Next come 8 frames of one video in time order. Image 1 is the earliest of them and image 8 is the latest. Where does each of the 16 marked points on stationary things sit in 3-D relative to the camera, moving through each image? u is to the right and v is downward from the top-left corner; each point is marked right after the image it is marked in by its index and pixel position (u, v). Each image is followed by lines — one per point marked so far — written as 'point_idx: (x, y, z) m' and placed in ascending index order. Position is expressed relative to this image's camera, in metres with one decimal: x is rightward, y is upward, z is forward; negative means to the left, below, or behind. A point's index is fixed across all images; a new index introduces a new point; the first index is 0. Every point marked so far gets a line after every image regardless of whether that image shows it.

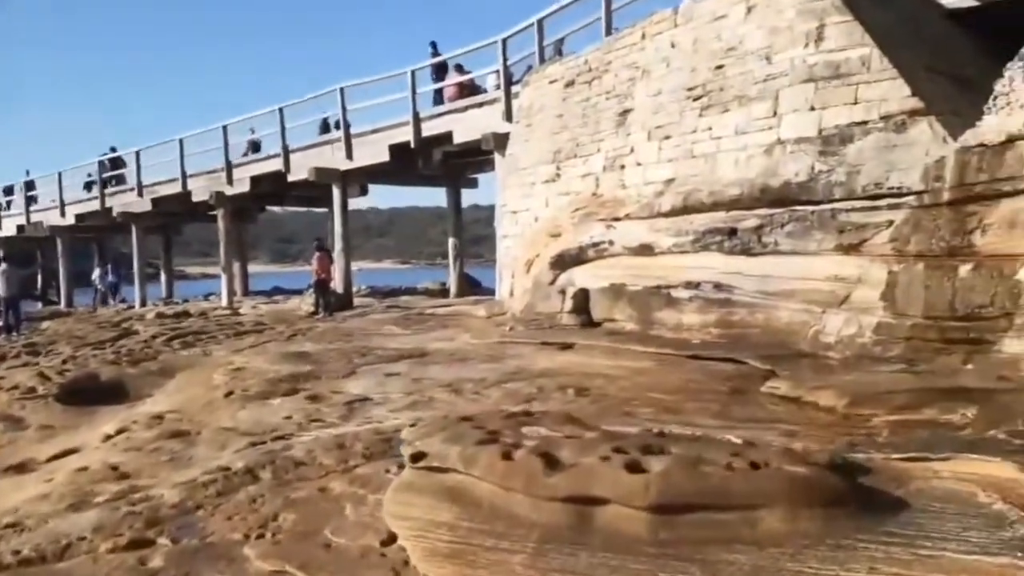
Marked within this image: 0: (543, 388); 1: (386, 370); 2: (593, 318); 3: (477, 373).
0: (+0.3, -0.9, +8.8) m
1: (-1.3, -0.8, +10.4) m
2: (+1.0, -0.3, +11.7) m
3: (-0.3, -0.8, +9.8) m
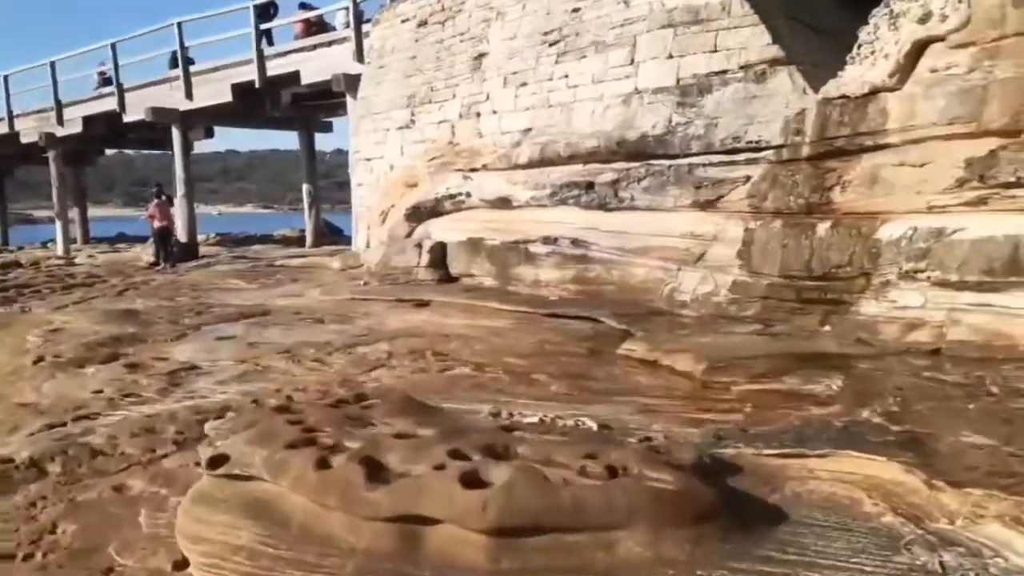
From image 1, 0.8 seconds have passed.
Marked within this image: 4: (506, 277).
0: (-1.0, -0.5, +8.2) m
1: (-2.7, -0.4, +9.5) m
2: (-0.6, +0.2, +11.1) m
3: (-1.7, -0.4, +9.1) m
4: (0.0, +0.1, +10.1) m
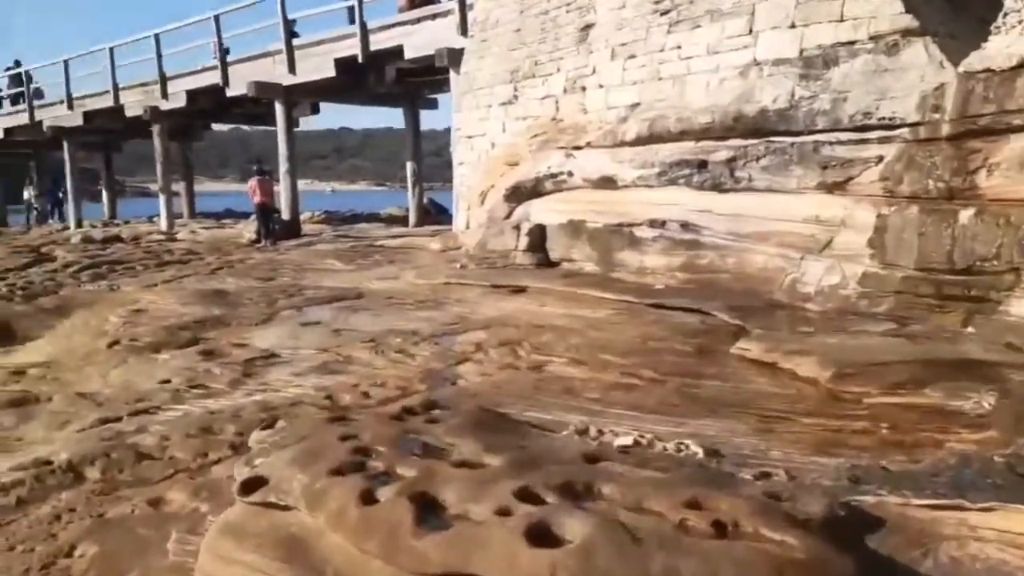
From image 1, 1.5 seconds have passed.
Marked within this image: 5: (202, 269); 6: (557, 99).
0: (-0.2, -0.4, +7.6) m
1: (-1.9, -0.2, +9.1) m
2: (+0.4, +0.3, +10.4) m
3: (-0.9, -0.3, +8.5) m
4: (+0.9, +0.2, +9.4) m
5: (-3.9, +0.2, +12.8) m
6: (+0.5, +2.1, +11.0) m
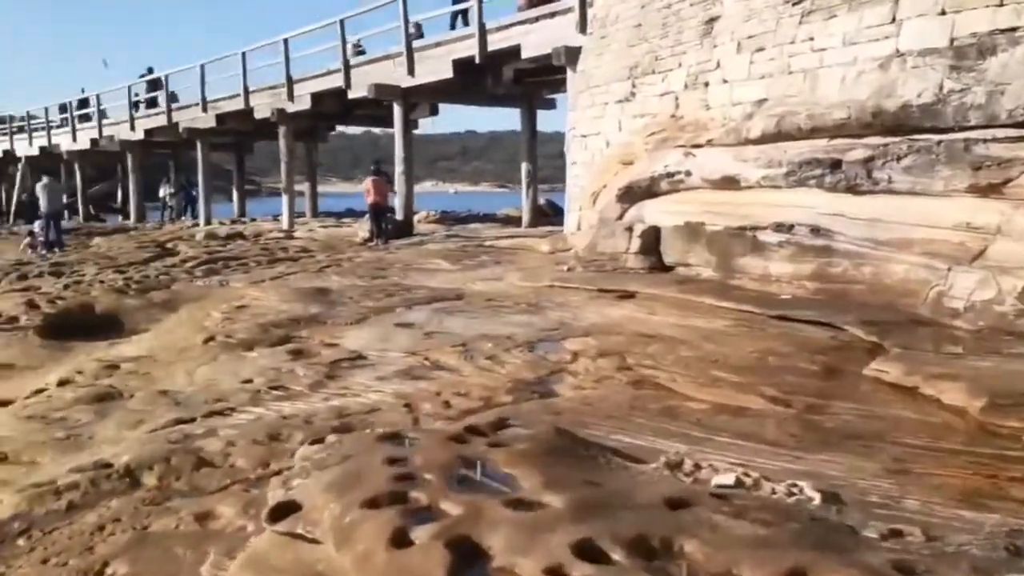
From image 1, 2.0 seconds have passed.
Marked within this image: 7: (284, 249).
0: (+0.5, -0.4, +7.0) m
1: (-1.0, -0.2, +8.7) m
2: (+1.5, +0.3, +9.8) m
3: (0.0, -0.3, +8.0) m
4: (+1.9, +0.2, +8.7) m
5: (-2.6, +0.3, +12.6) m
6: (+1.7, +2.0, +10.3) m
7: (-3.5, +0.6, +15.6) m
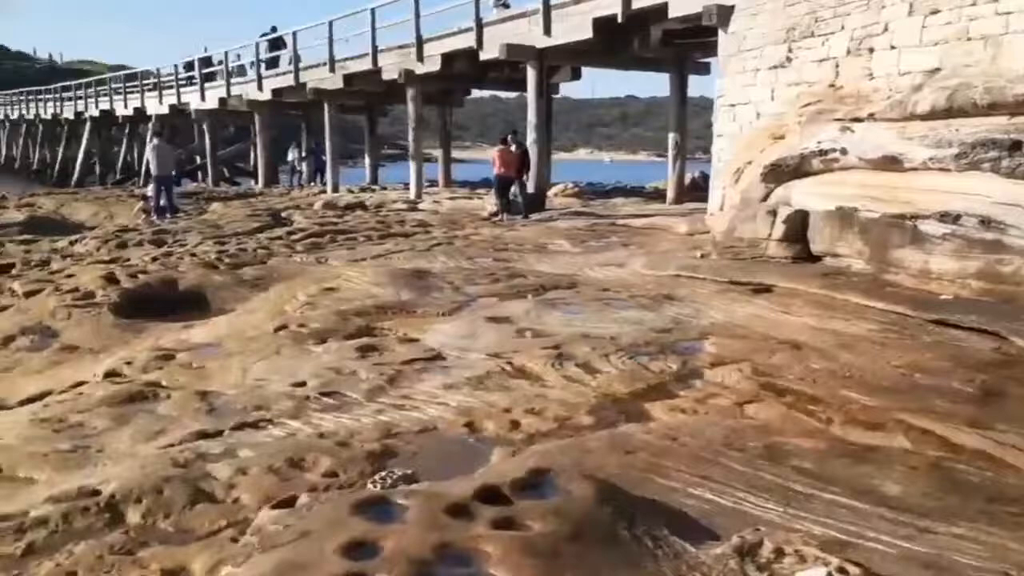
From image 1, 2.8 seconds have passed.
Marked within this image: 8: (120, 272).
0: (+1.0, -0.4, +6.0) m
1: (-0.1, -0.1, +7.8) m
2: (+2.5, +0.3, +8.6) m
3: (+0.7, -0.3, +7.1) m
4: (+2.7, +0.2, +7.4) m
5: (-1.1, +0.5, +11.9) m
6: (+2.8, +2.0, +9.0) m
7: (-1.6, +1.0, +15.1) m
8: (-4.0, +0.2, +10.3) m
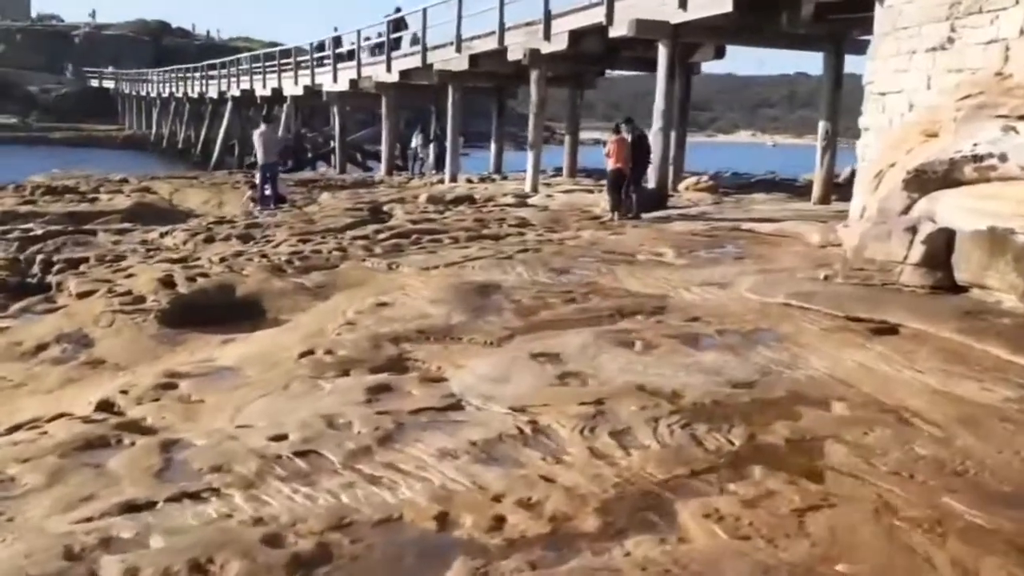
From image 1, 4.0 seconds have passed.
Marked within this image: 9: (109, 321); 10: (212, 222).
0: (+1.1, -0.7, +4.9) m
1: (+0.3, -0.3, +6.9) m
2: (+3.0, 0.0, +7.2) m
3: (+1.0, -0.5, +6.0) m
4: (+3.0, -0.1, +6.1) m
5: (-0.1, +0.4, +11.1) m
6: (+3.4, +1.7, +7.6) m
7: (-0.1, +0.9, +14.2) m
8: (-3.2, +0.1, +9.9) m
9: (-3.4, -0.3, +8.6) m
10: (-4.6, +1.1, +16.0) m
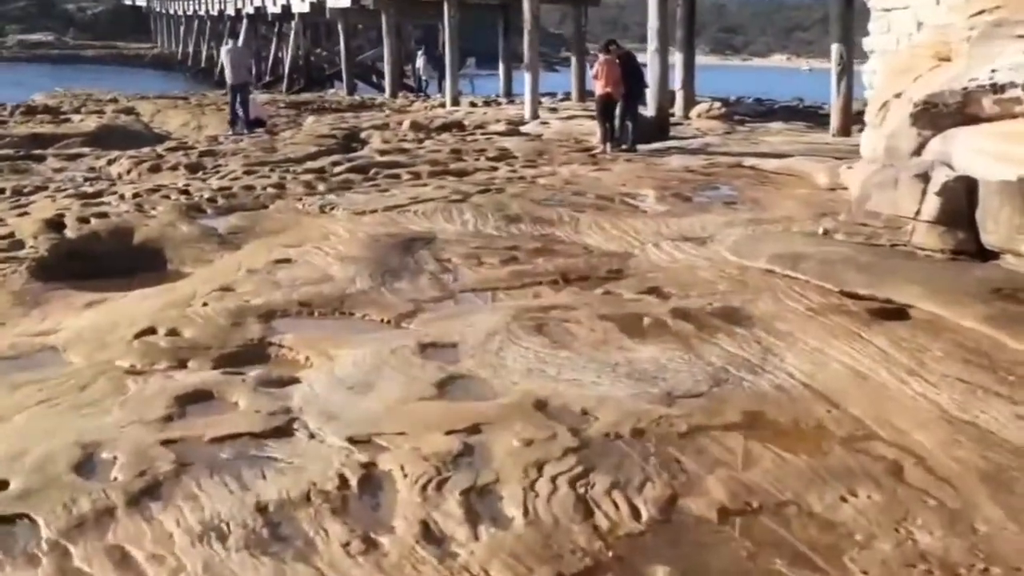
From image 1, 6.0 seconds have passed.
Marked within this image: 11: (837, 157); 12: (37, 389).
0: (+0.6, -0.7, +3.3) m
1: (-0.2, -0.1, +5.3) m
2: (+2.4, +0.2, +5.5) m
3: (+0.4, -0.4, +4.4) m
4: (+2.4, 0.0, +4.4) m
5: (-0.5, +0.9, +9.4) m
6: (+2.9, +2.0, +5.8) m
7: (-0.4, +1.6, +12.5) m
8: (-3.7, +0.6, +8.4) m
9: (-3.9, +0.1, +7.2) m
10: (-4.9, +2.0, +14.5) m
11: (+3.3, +1.2, +10.4) m
12: (-2.1, -0.4, +4.5) m
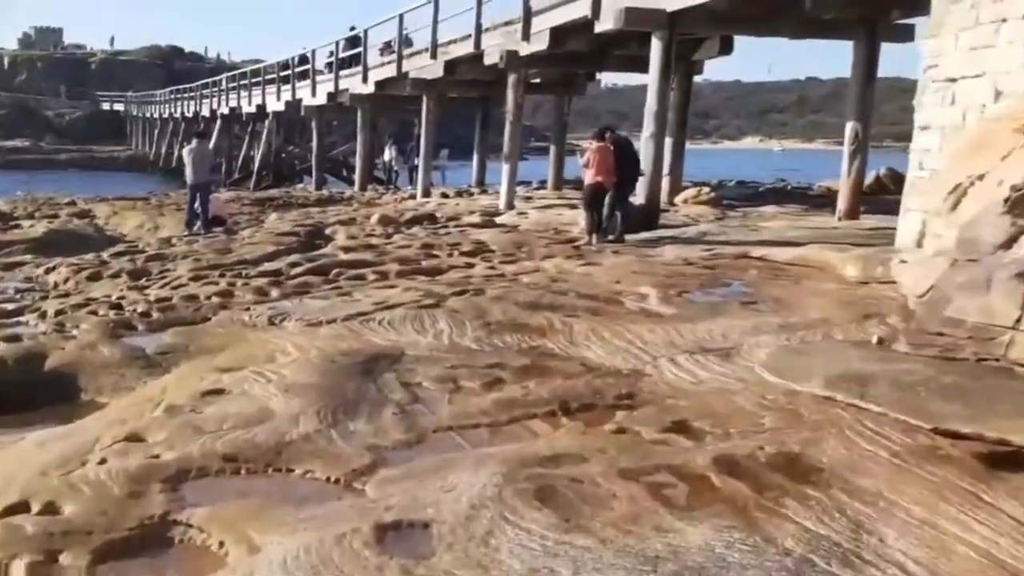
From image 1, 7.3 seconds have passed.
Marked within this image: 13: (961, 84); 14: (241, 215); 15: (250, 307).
0: (+0.6, -1.1, +2.0) m
1: (-0.3, -0.7, +4.1) m
2: (+2.4, -0.3, +4.4) m
3: (+0.4, -0.9, +3.2) m
4: (+2.4, -0.5, +3.2) m
5: (-0.6, -0.1, +8.3) m
6: (+2.8, +1.4, +4.8) m
7: (-0.7, +0.4, +11.4) m
8: (-3.8, -0.4, +7.1) m
9: (-4.0, -0.8, +5.9) m
10: (-5.2, +0.5, +13.3) m
11: (+3.1, +0.3, +9.4) m
12: (-2.1, -1.0, +3.2) m
13: (+2.7, +1.3, +6.8) m
14: (-5.0, +1.3, +18.3) m
15: (-2.1, -0.2, +8.0) m
